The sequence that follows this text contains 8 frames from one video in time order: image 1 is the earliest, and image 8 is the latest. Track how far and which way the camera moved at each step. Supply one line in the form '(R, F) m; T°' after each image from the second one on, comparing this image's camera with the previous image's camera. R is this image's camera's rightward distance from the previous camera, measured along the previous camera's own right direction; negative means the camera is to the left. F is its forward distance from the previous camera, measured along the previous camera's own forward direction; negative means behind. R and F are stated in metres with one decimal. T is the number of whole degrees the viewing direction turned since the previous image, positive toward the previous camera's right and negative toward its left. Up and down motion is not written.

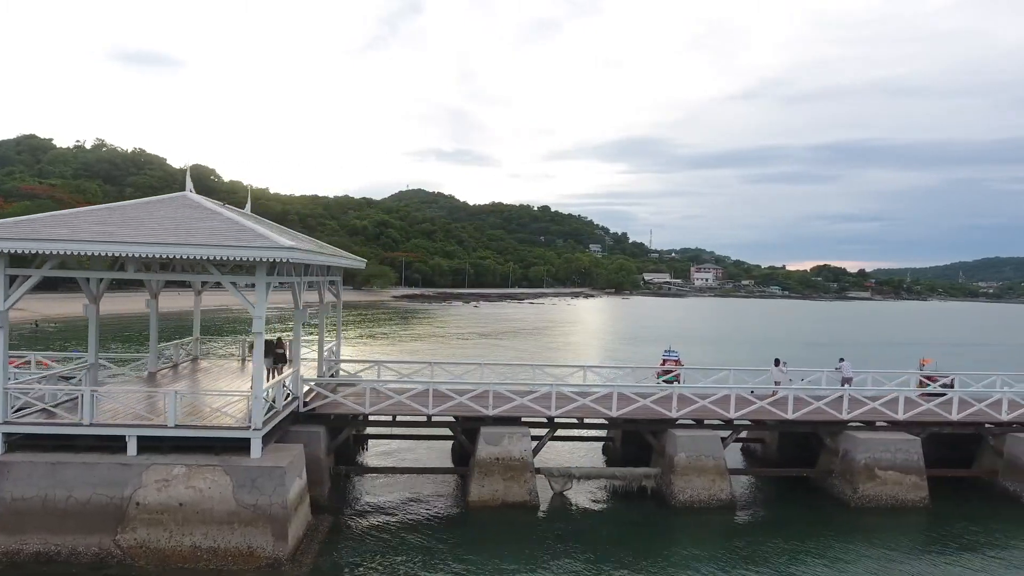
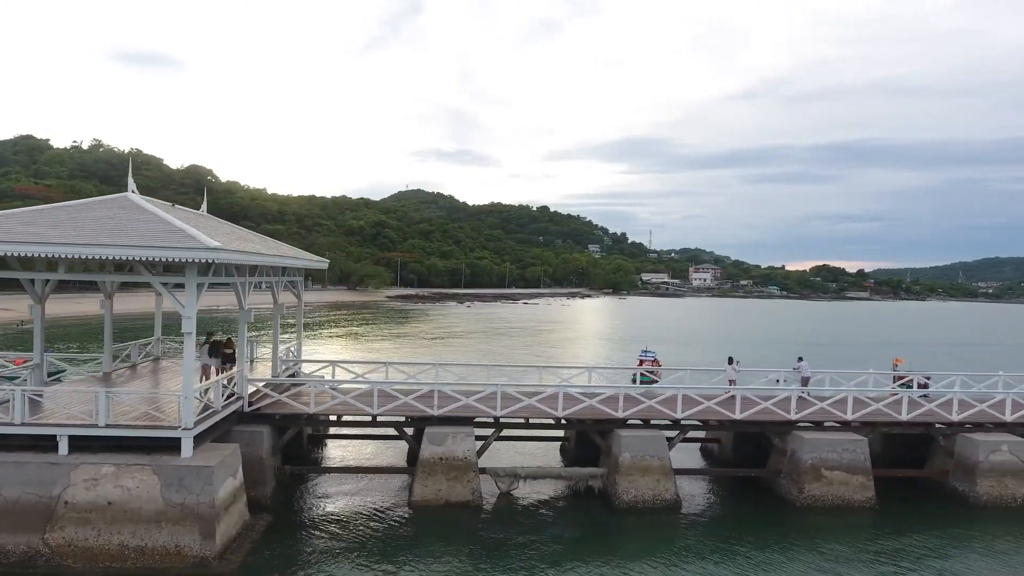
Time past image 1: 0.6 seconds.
(+1.2, 0.0) m; 0°
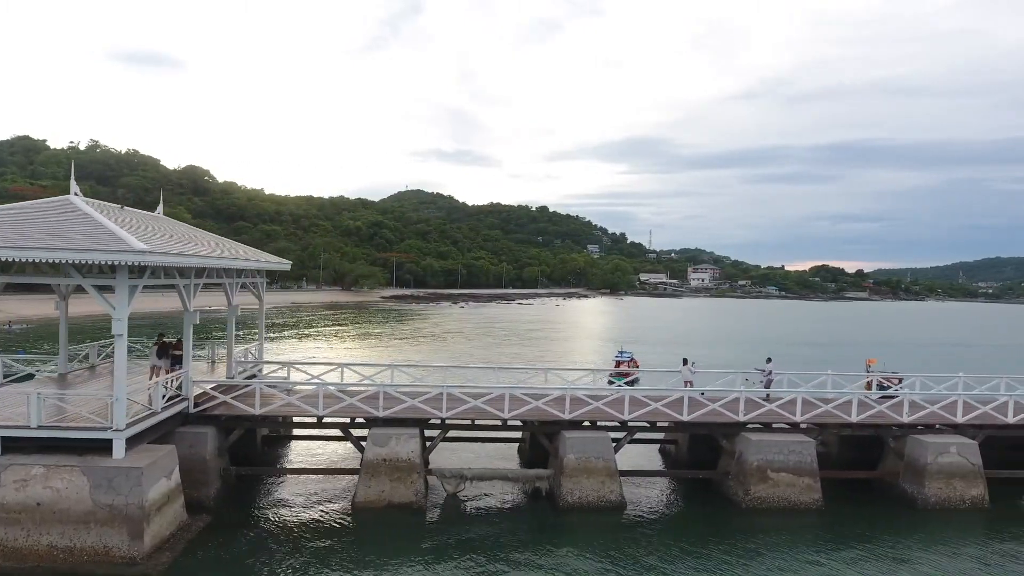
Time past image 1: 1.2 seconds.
(+1.3, 0.0) m; 0°
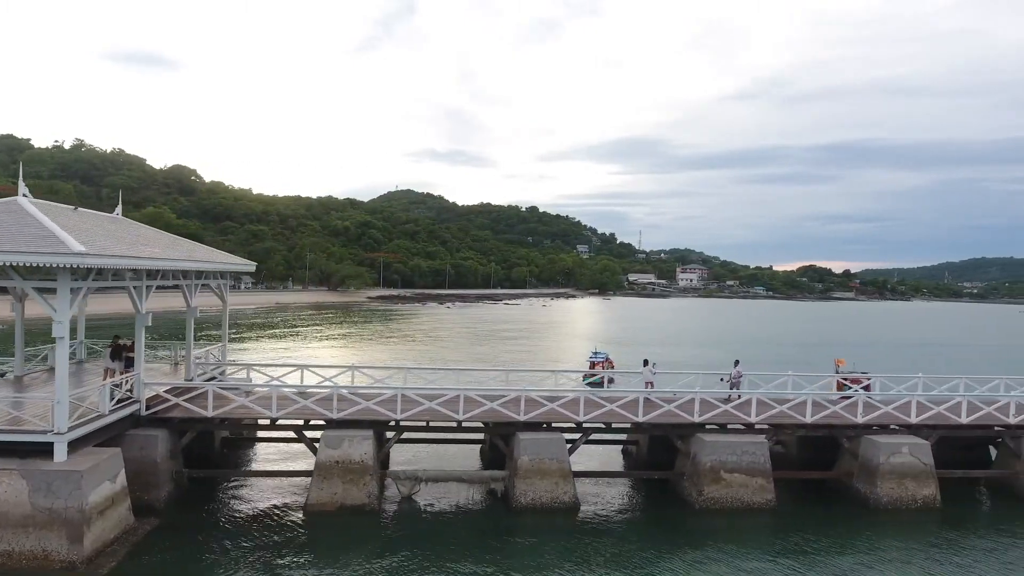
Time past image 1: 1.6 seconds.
(+0.8, 0.0) m; +1°
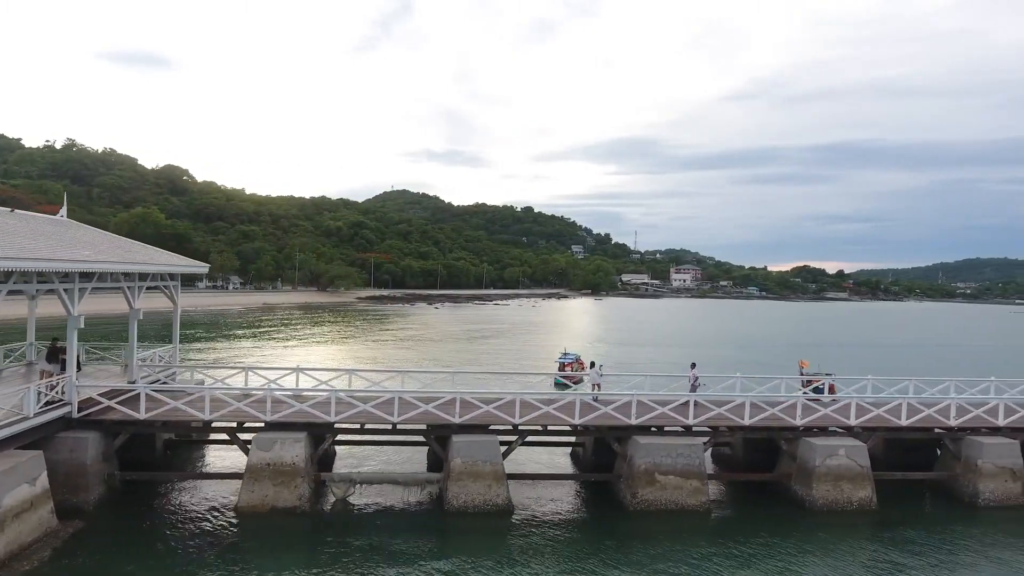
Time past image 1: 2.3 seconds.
(+1.4, 0.0) m; 0°
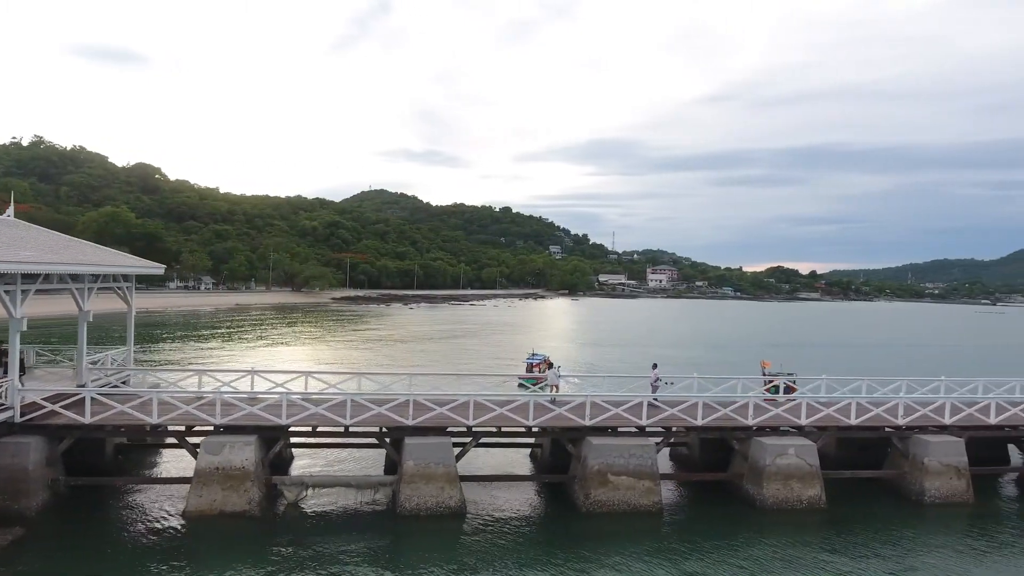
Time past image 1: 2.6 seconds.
(+0.6, 0.0) m; +2°
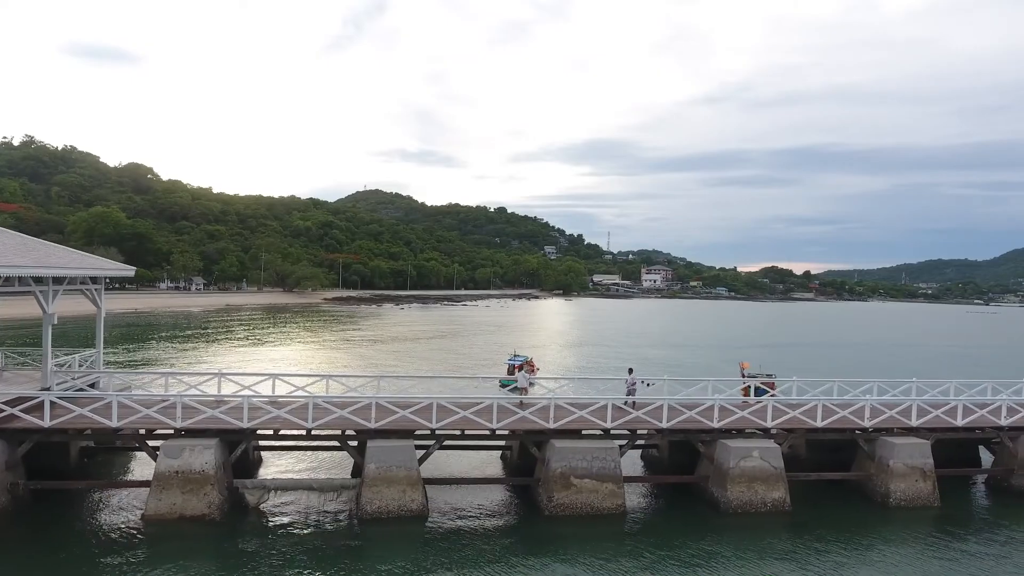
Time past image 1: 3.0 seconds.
(+0.8, 0.0) m; 0°
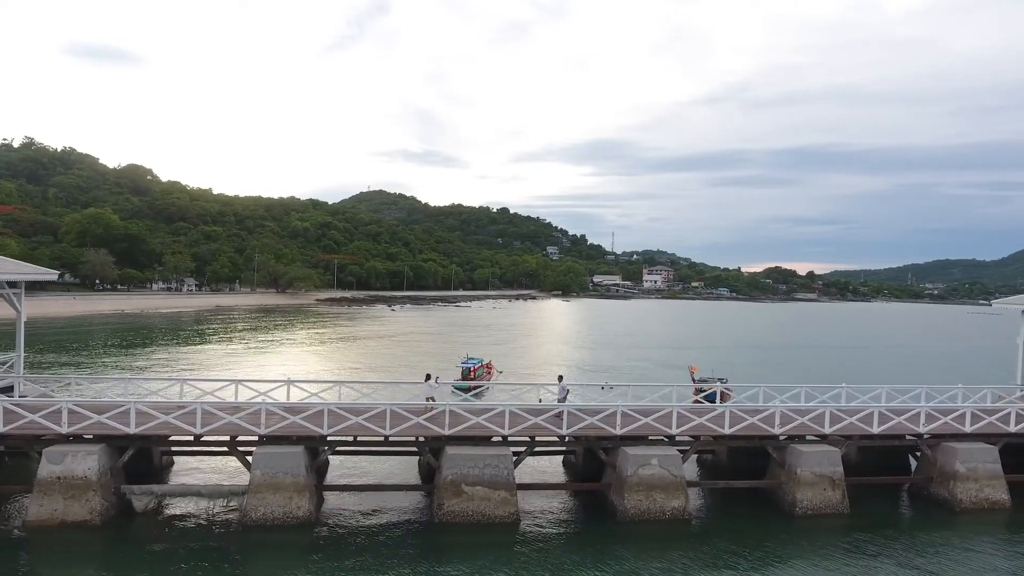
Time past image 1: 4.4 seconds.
(+2.6, +0.2) m; -1°
